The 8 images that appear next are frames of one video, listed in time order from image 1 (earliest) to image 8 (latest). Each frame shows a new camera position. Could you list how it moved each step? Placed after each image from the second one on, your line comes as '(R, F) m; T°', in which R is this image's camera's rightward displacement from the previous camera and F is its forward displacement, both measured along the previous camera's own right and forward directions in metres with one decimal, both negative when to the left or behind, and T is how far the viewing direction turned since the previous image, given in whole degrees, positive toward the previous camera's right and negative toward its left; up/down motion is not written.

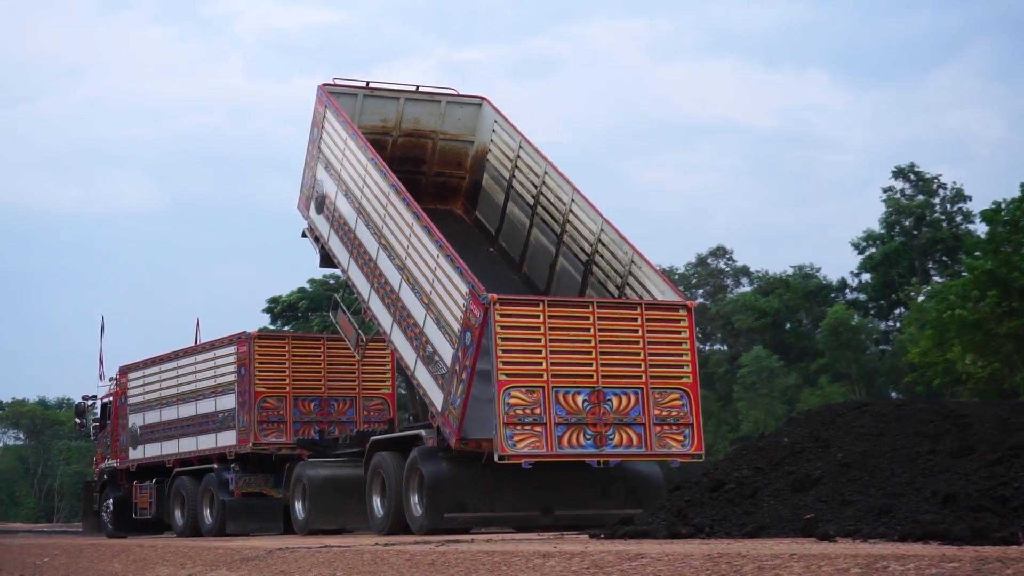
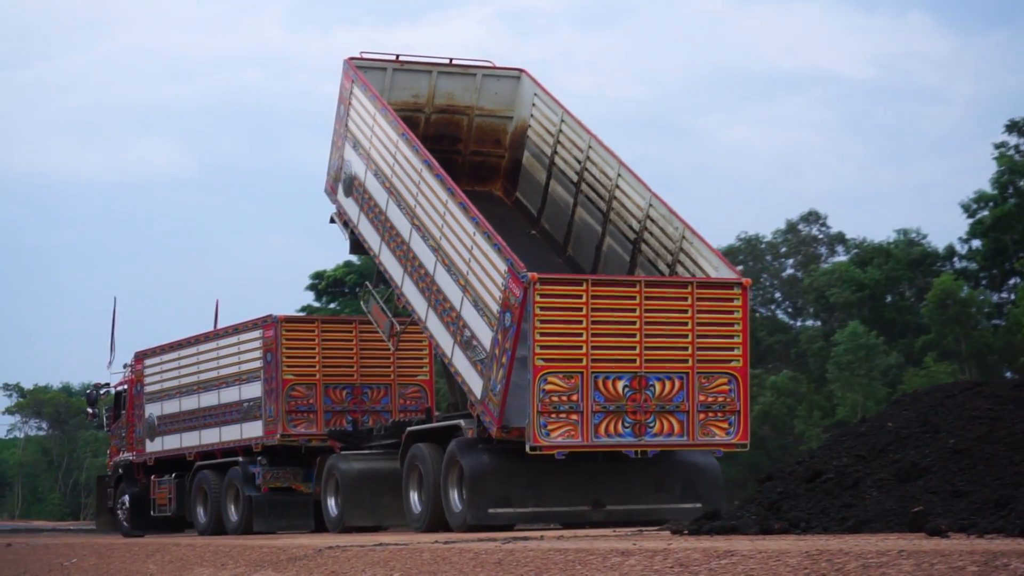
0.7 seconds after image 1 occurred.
(-0.4, +1.0) m; -1°
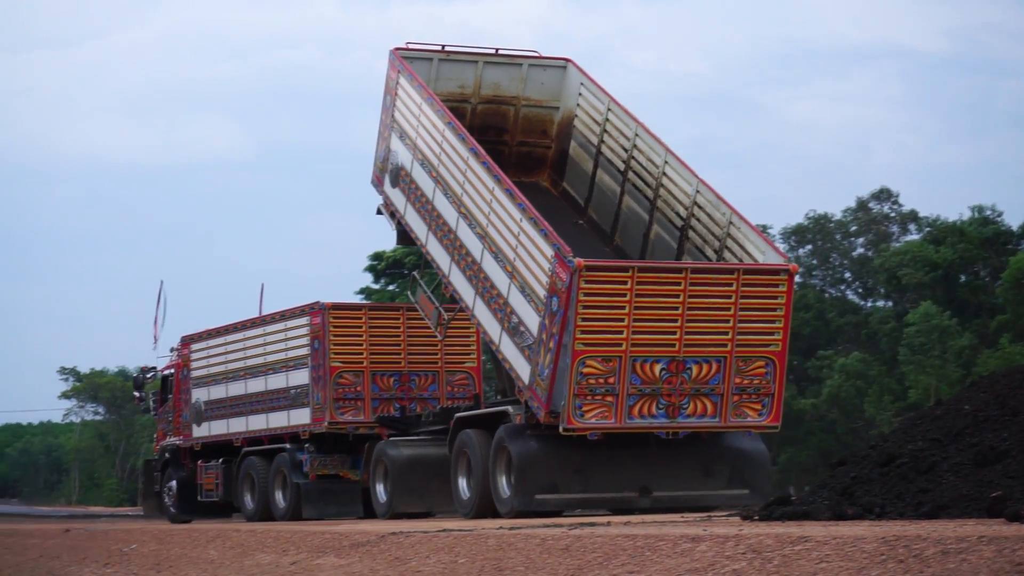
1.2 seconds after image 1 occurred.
(-0.3, +0.2) m; -1°
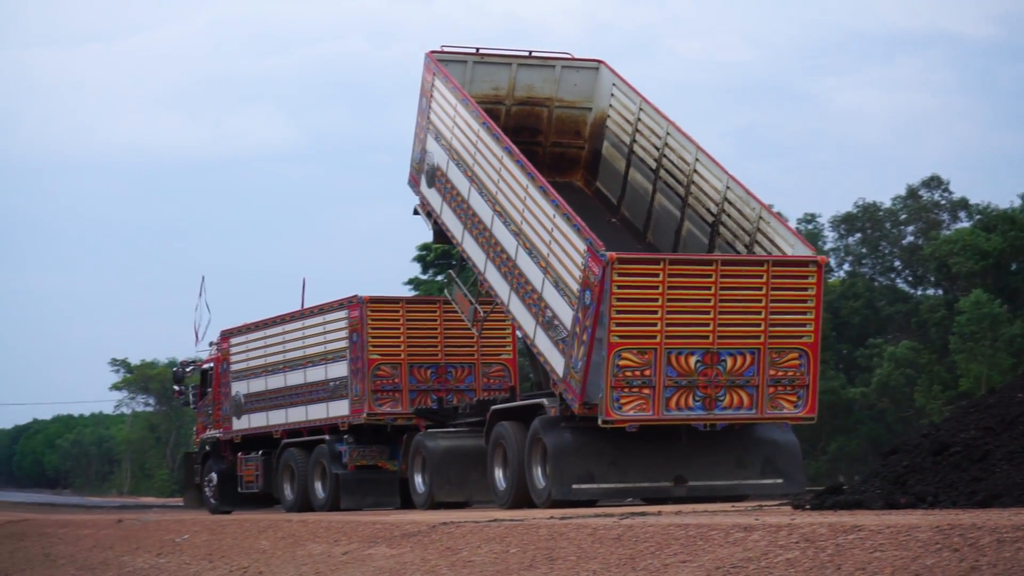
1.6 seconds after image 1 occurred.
(-0.2, 0.0) m; -1°
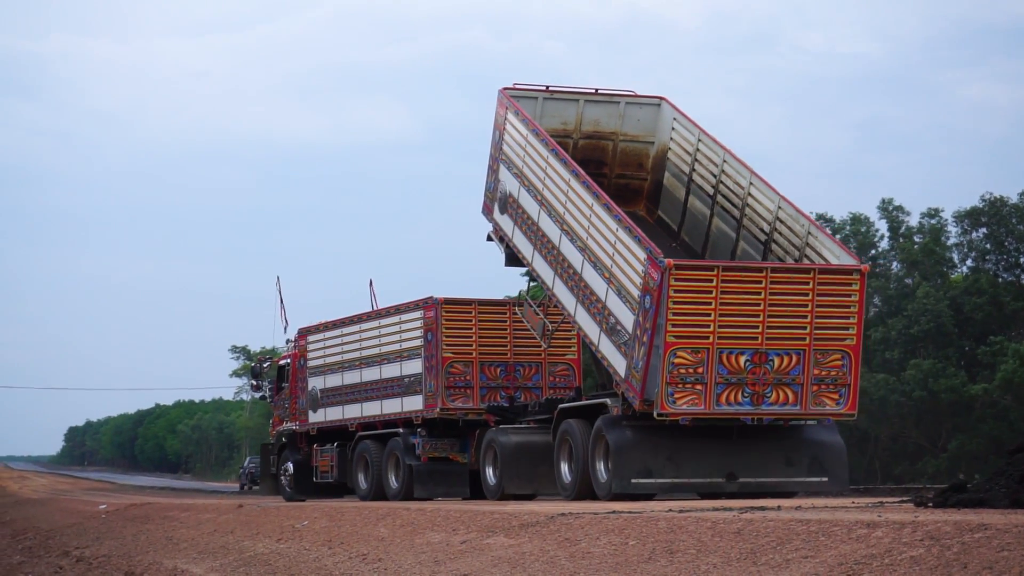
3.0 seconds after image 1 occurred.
(-0.6, -0.1) m; -2°
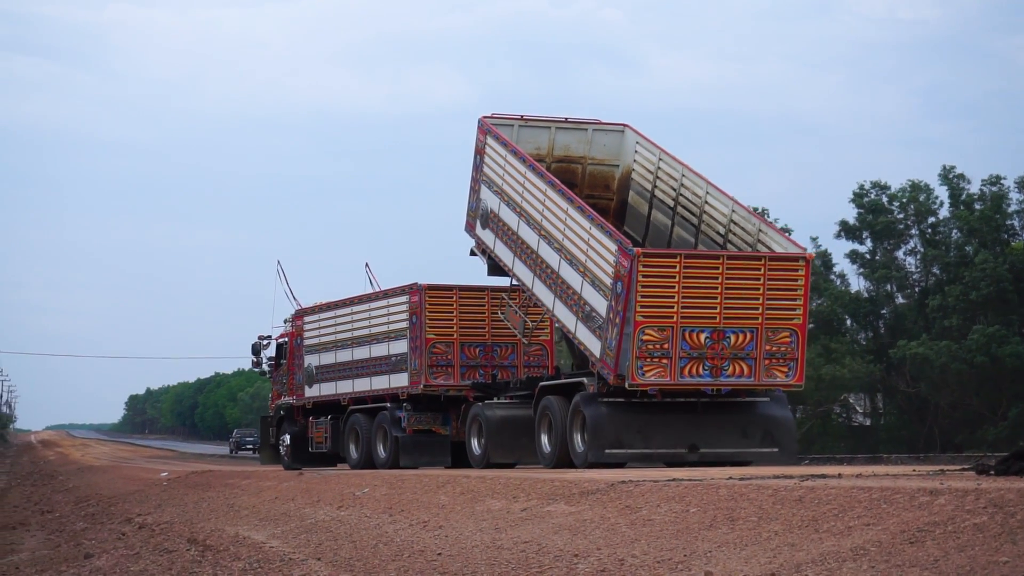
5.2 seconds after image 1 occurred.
(-0.9, 0.0) m; +2°
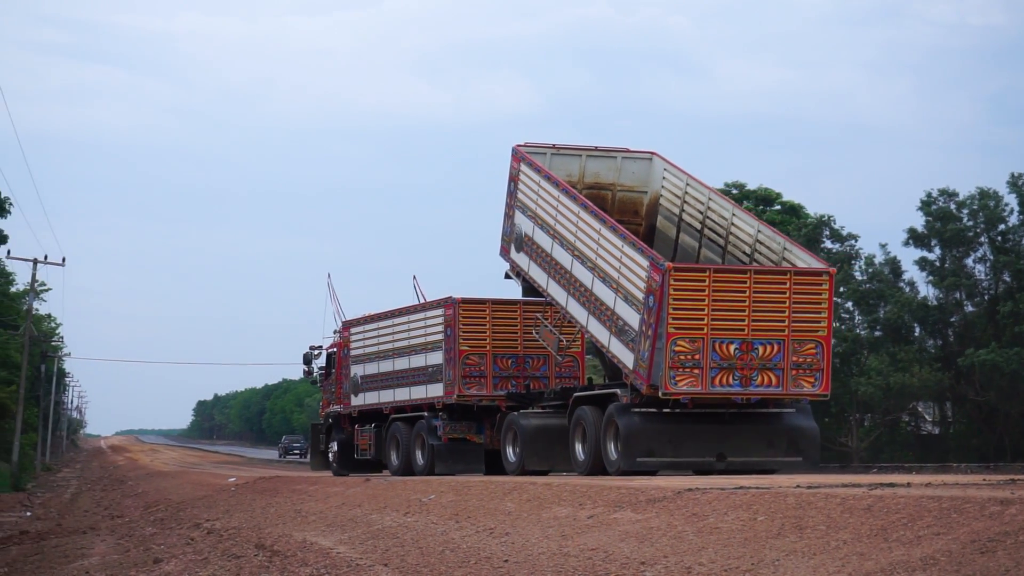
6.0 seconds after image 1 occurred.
(-0.3, 0.0) m; -1°
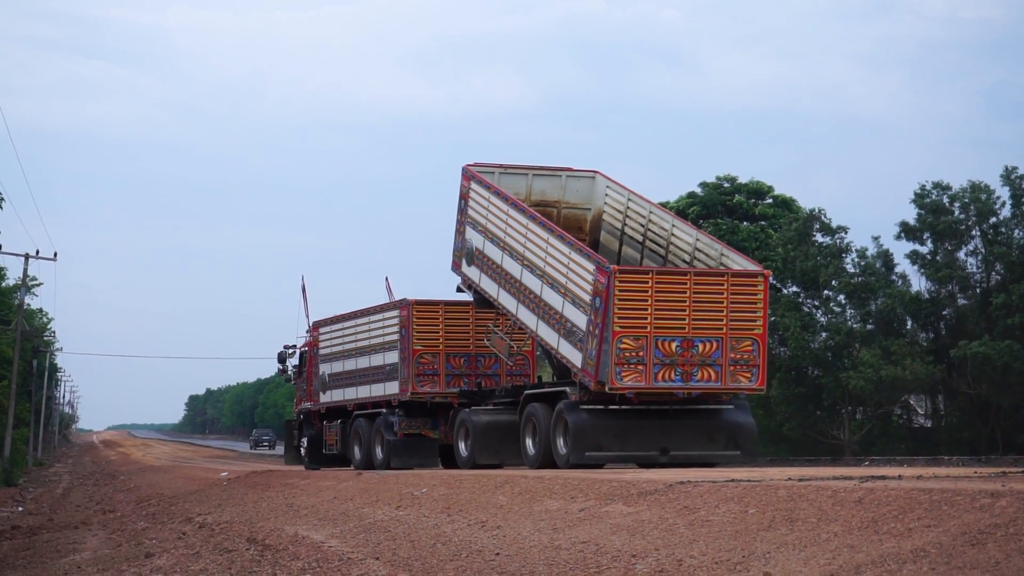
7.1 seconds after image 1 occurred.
(-0.1, 0.0) m; +1°
